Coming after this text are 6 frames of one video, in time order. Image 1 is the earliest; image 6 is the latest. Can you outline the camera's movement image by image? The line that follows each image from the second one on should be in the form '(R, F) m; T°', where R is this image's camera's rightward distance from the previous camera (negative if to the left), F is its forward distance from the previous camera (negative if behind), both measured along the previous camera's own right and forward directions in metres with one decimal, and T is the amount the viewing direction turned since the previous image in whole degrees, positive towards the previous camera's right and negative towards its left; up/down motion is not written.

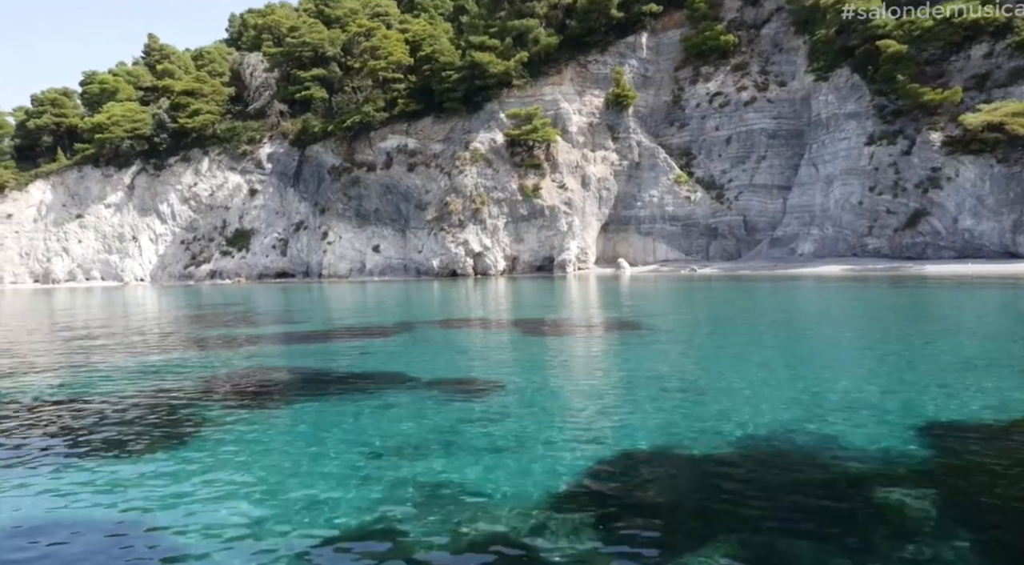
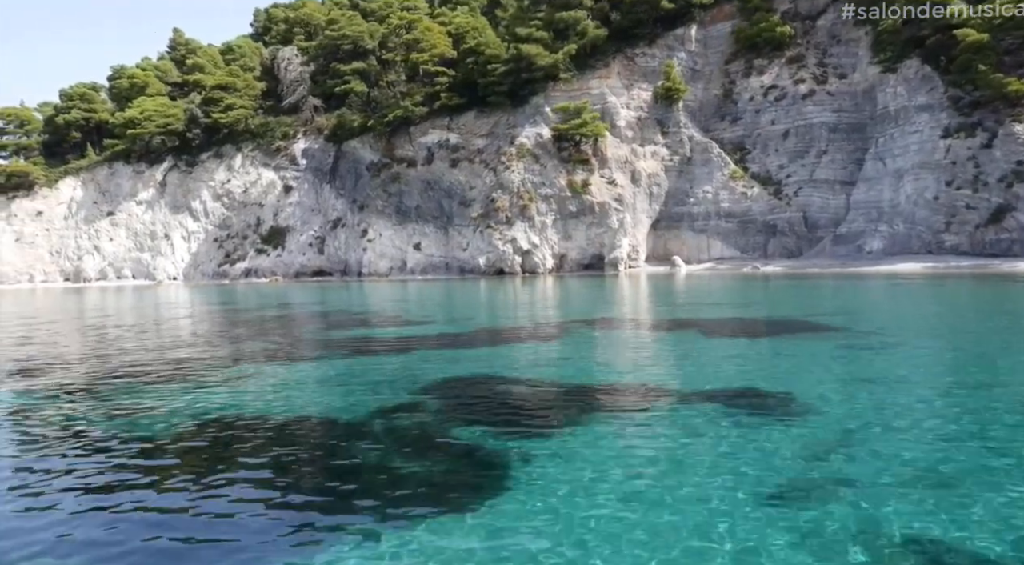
(-2.4, +1.1) m; 0°
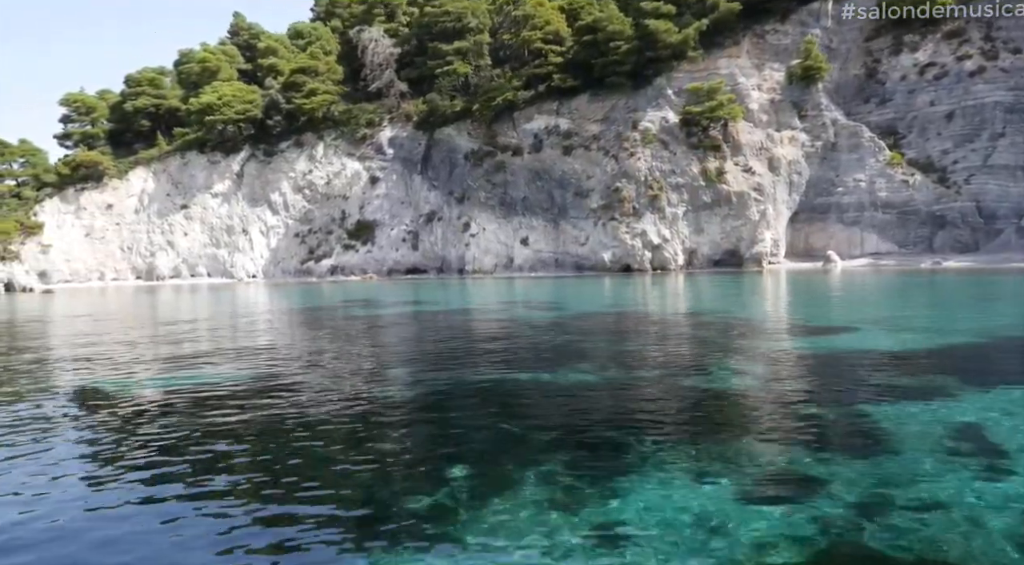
(-5.7, +3.4) m; 0°
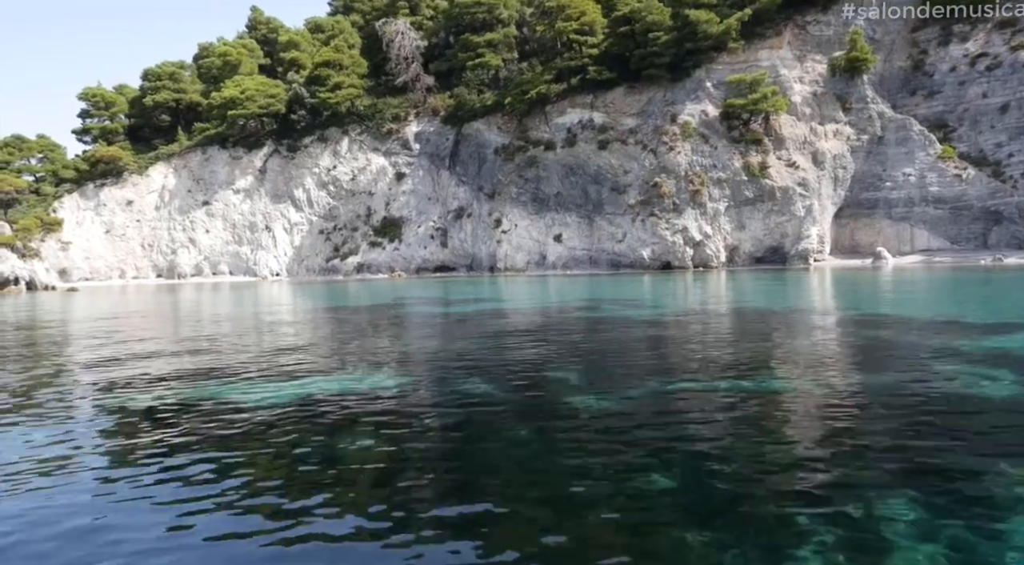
(-1.6, +1.1) m; 0°
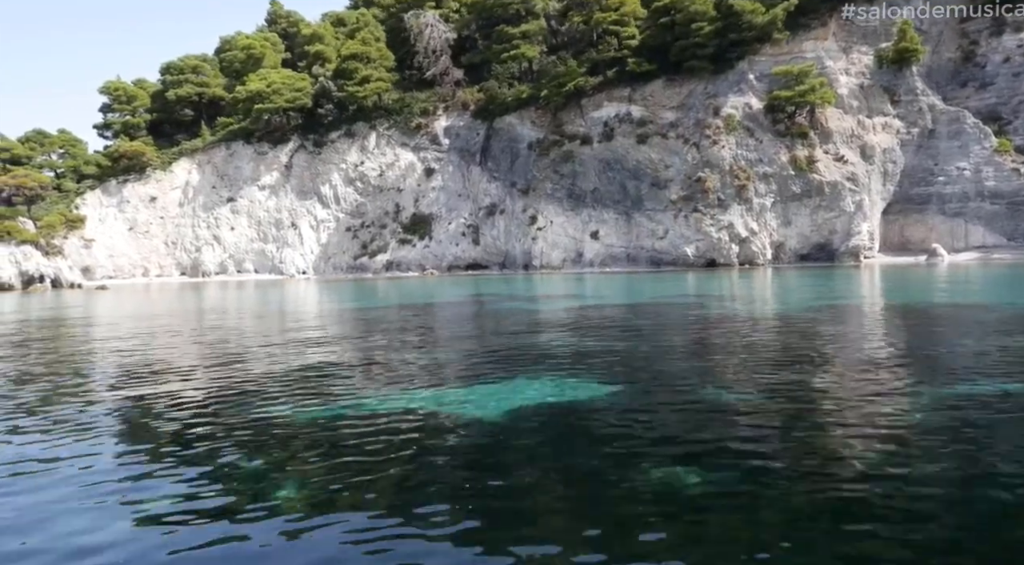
(-1.7, +1.0) m; 0°
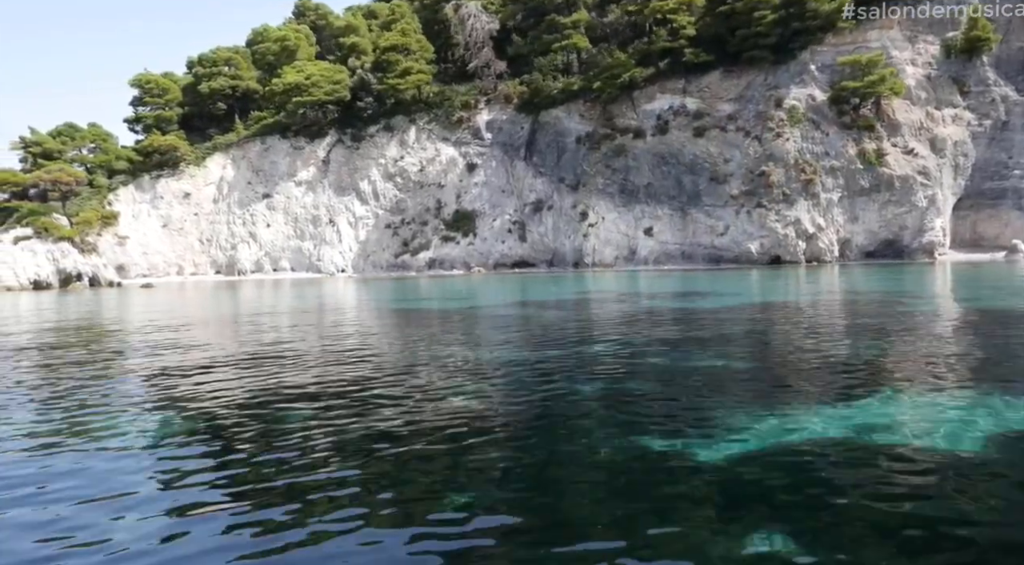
(-2.4, +1.3) m; 0°
